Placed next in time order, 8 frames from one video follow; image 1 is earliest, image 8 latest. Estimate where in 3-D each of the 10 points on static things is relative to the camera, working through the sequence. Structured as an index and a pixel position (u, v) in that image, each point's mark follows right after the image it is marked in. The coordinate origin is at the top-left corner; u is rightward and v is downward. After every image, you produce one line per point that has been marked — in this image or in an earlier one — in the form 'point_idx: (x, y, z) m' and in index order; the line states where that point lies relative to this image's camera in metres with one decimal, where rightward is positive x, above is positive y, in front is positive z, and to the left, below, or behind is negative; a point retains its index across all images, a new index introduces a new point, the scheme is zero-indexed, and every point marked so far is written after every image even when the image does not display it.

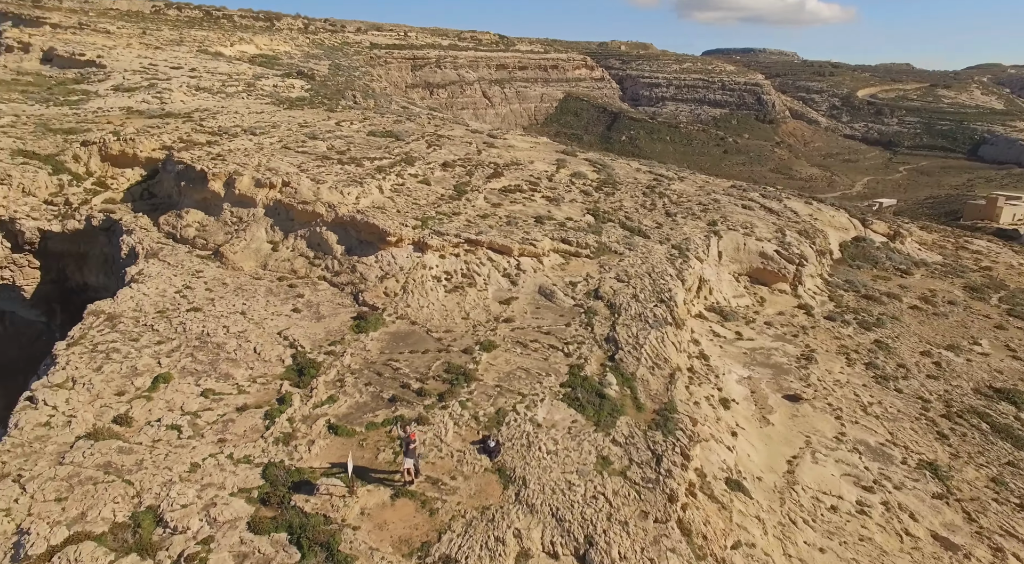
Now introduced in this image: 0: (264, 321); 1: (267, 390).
0: (-6.9, -1.1, +19.7) m
1: (-5.7, -2.6, +16.9) m
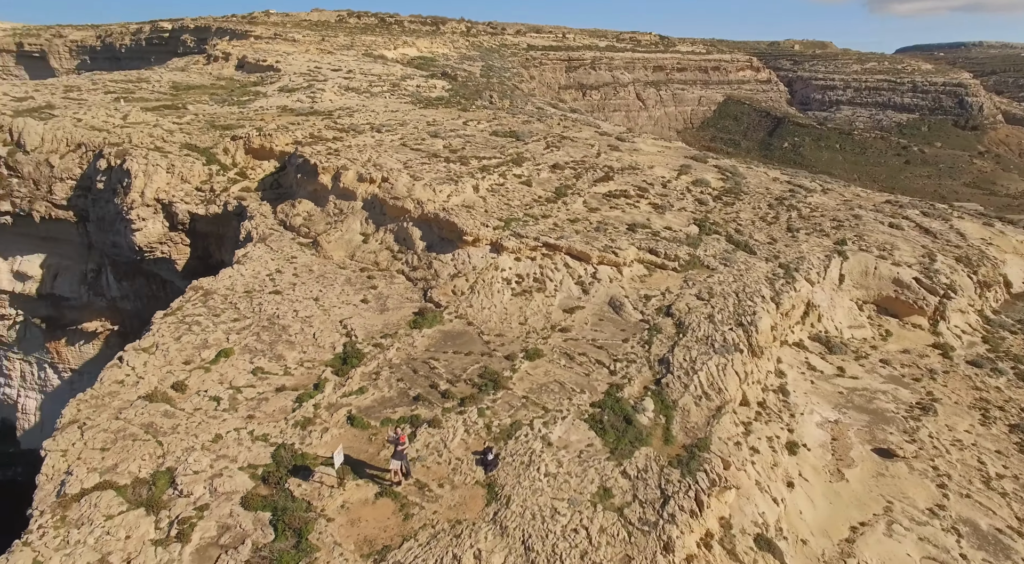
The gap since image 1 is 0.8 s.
0: (-5.3, -0.8, +20.8) m
1: (-5.0, -2.3, +17.8) m
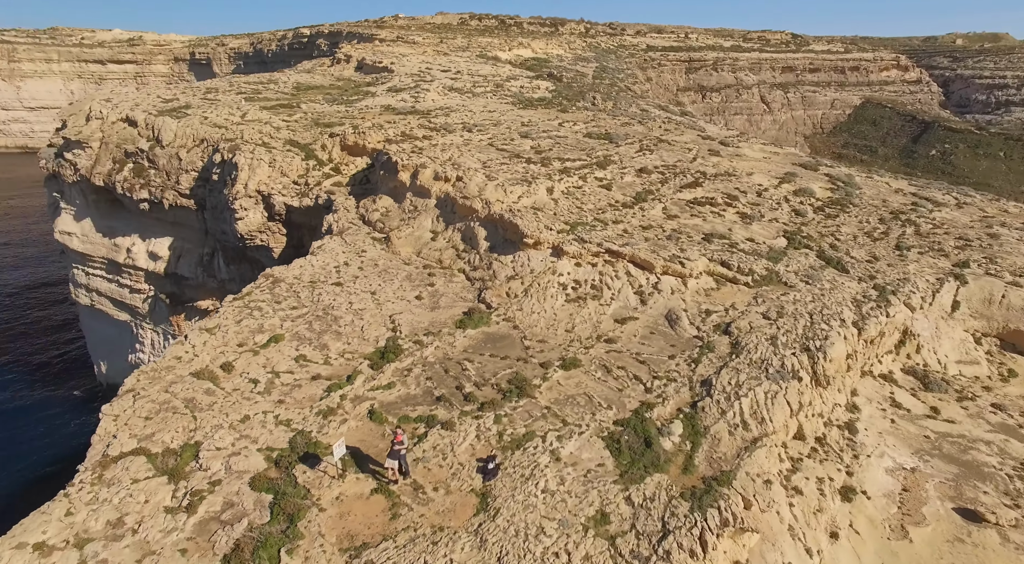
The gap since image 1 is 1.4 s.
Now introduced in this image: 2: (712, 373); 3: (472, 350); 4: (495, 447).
0: (-3.8, -0.6, +21.2) m
1: (-4.2, -2.2, +18.2) m
2: (+5.1, -2.4, +17.8) m
3: (-1.1, -1.9, +19.0) m
4: (-0.4, -3.6, +15.1) m
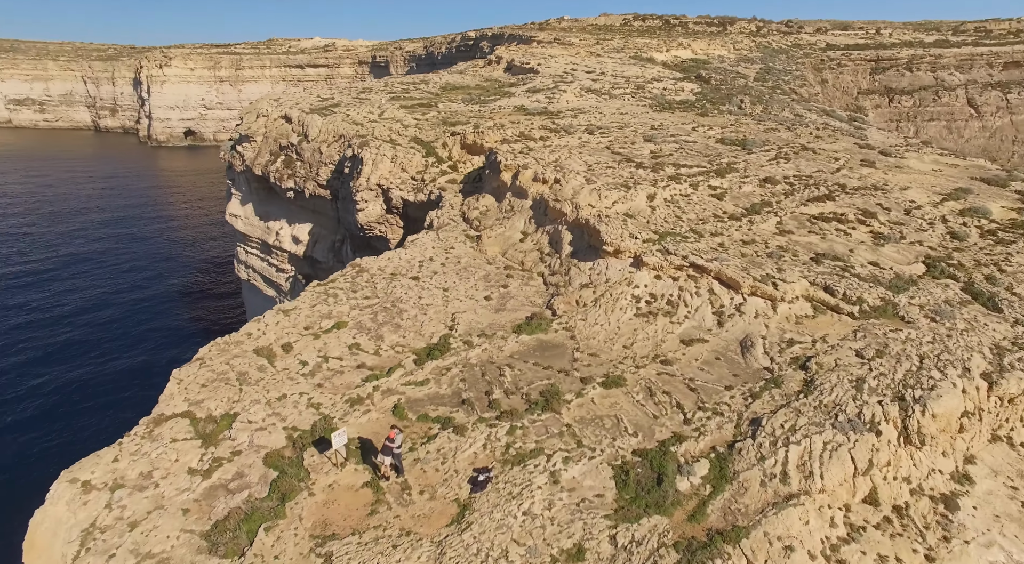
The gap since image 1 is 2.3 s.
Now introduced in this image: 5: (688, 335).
0: (-1.7, -0.6, +21.2) m
1: (-3.1, -2.0, +18.4) m
2: (+5.8, -3.0, +15.6) m
3: (+0.2, -2.0, +18.4) m
4: (-0.3, -3.7, +14.4) m
5: (+4.9, -1.5, +19.3) m
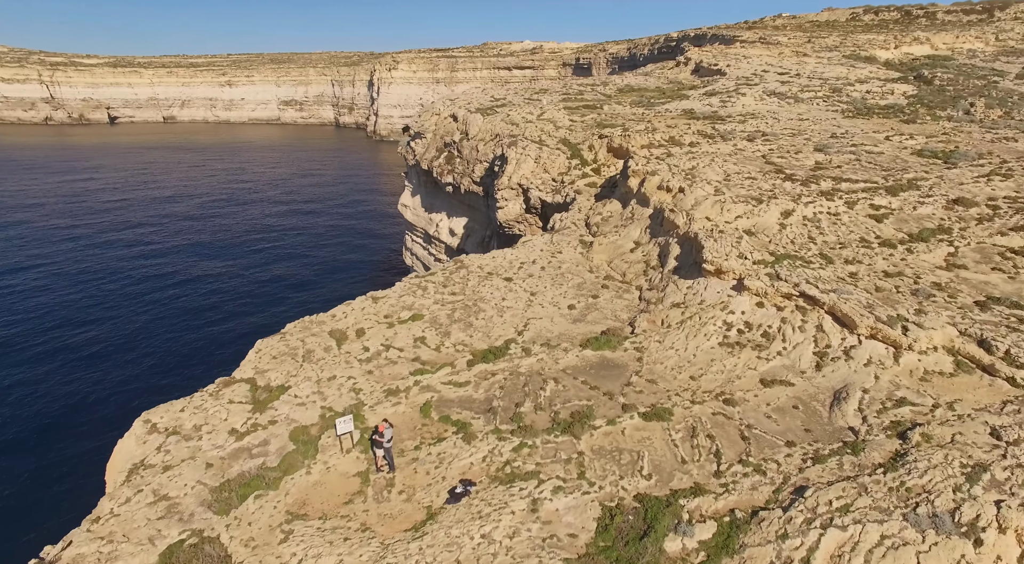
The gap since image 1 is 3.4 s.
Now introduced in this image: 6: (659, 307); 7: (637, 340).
0: (+0.8, -0.7, +20.5) m
1: (-1.6, -1.9, +18.3) m
2: (+5.7, -3.7, +12.7) m
3: (+1.5, -2.2, +17.3) m
4: (-0.5, -3.8, +13.7) m
5: (+6.3, -2.2, +16.5) m
6: (+4.2, -0.7, +19.7) m
7: (+3.3, -1.6, +18.5) m
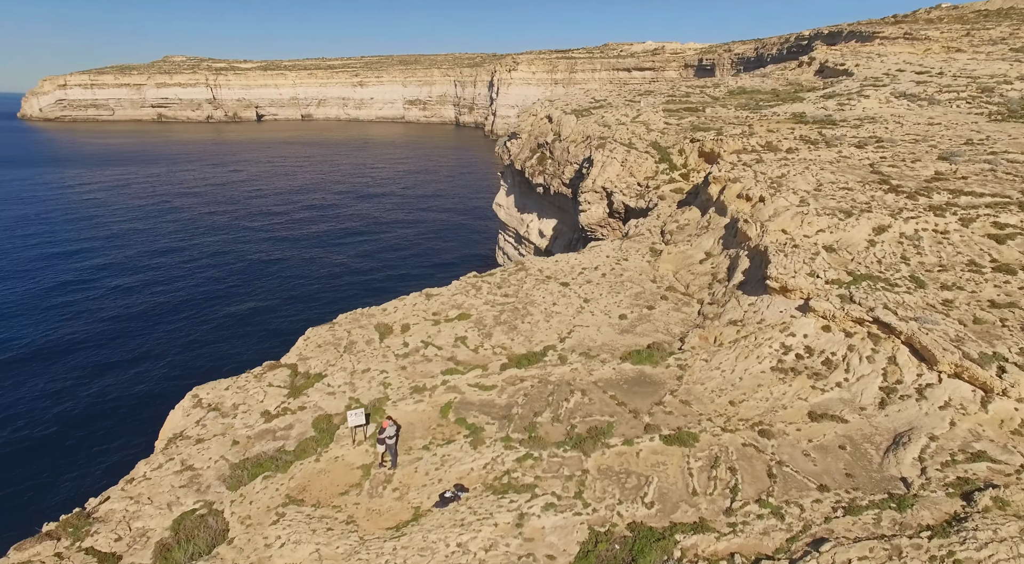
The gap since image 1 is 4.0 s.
0: (+2.2, -0.9, +19.8) m
1: (-0.6, -1.9, +18.0) m
2: (+5.3, -4.1, +11.2) m
3: (+2.2, -2.4, +16.4) m
4: (-0.6, -3.8, +13.3) m
5: (+6.7, -2.7, +14.8) m
6: (+5.4, -1.1, +18.2) m
7: (+4.2, -1.9, +17.2) m
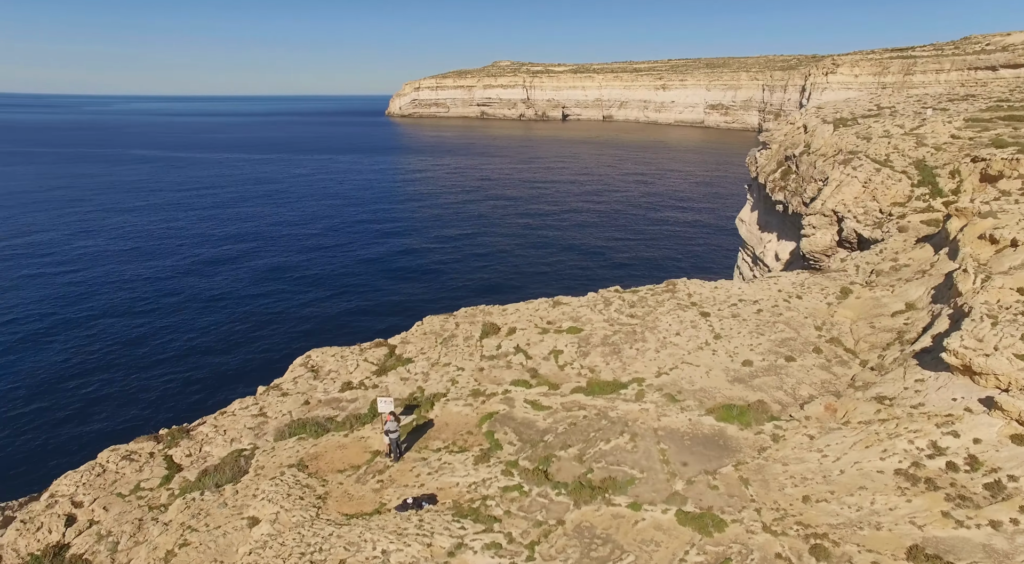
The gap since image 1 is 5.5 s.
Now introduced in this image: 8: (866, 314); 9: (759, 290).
0: (+4.8, -1.7, +16.7) m
1: (+1.4, -2.2, +16.5) m
2: (+3.2, -4.9, +7.7) m
3: (+3.0, -3.0, +13.8) m
4: (-1.0, -3.9, +12.3) m
5: (+6.2, -3.9, +10.2) m
6: (+6.9, -2.3, +13.9) m
7: (+5.3, -2.8, +13.6) m
8: (+8.7, -0.8, +17.0) m
9: (+6.9, -0.2, +19.5) m
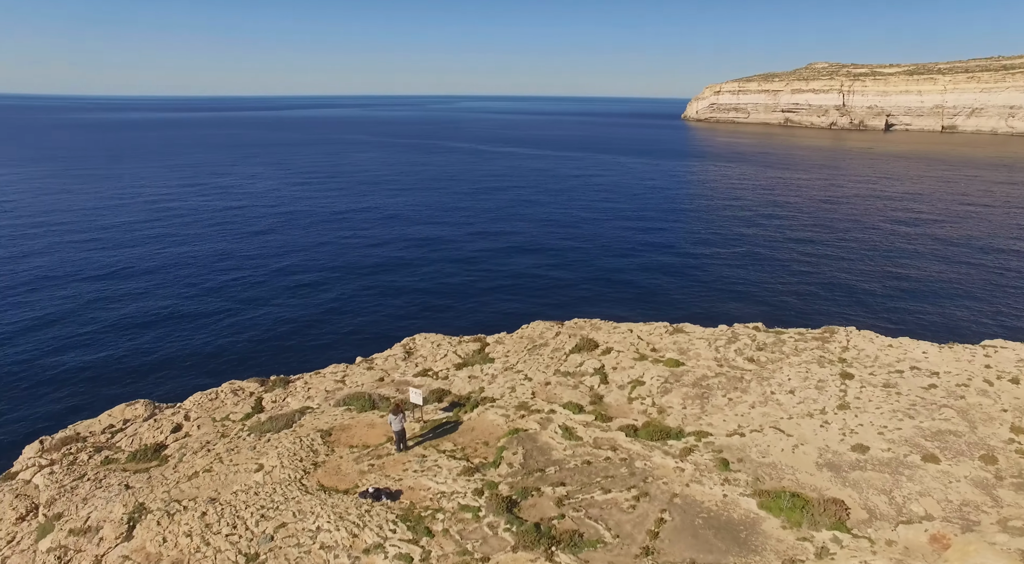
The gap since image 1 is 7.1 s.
0: (+5.8, -2.6, +12.8) m
1: (+2.7, -2.6, +14.1) m
2: (-0.2, -5.2, +5.6) m
3: (+2.7, -3.5, +11.0) m
4: (-1.6, -3.7, +11.6) m
5: (+3.8, -4.7, +6.4) m
6: (+6.3, -3.4, +9.4) m
7: (+4.6, -3.7, +9.8) m
8: (+9.5, -2.3, +11.2) m
9: (+9.2, -1.6, +14.2) m
